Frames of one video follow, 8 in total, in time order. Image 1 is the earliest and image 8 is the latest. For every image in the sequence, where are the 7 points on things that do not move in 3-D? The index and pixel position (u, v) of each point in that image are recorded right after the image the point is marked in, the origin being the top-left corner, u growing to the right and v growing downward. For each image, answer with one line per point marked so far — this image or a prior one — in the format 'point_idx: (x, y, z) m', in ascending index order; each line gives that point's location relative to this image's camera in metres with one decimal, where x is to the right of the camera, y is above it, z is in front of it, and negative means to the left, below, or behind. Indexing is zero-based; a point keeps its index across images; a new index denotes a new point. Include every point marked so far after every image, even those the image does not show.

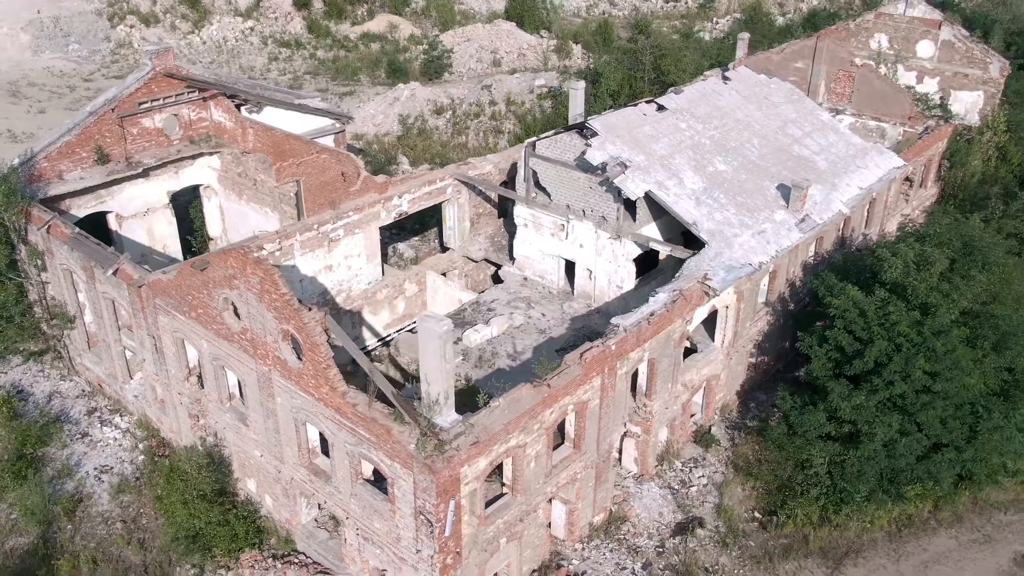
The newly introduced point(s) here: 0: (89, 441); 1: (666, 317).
0: (-8.7, -3.1, +18.6) m
1: (+2.7, -0.5, +15.7) m
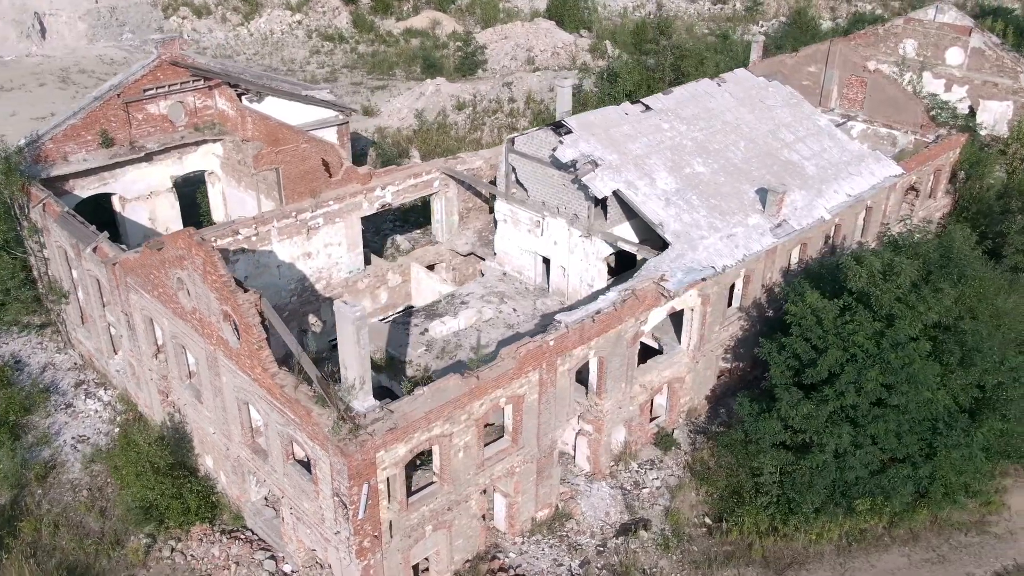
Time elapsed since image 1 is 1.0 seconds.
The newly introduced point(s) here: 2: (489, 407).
0: (-9.4, -2.6, +19.4) m
1: (+1.8, -0.5, +15.7) m
2: (-0.4, -1.9, +14.2) m
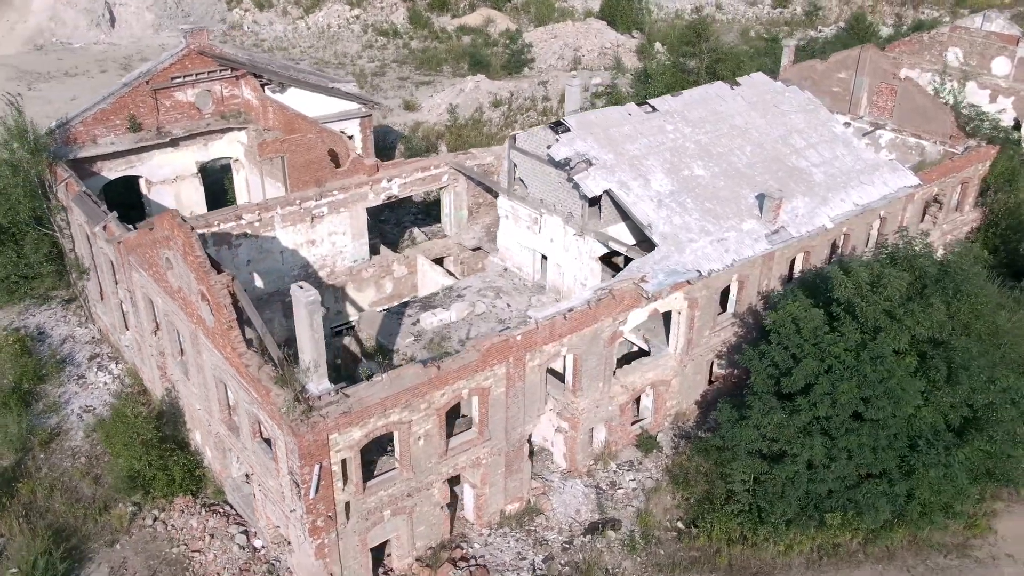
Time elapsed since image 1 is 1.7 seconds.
0: (-9.6, -2.1, +20.3) m
1: (+1.3, -0.5, +15.7) m
2: (-1.0, -1.7, +14.4) m
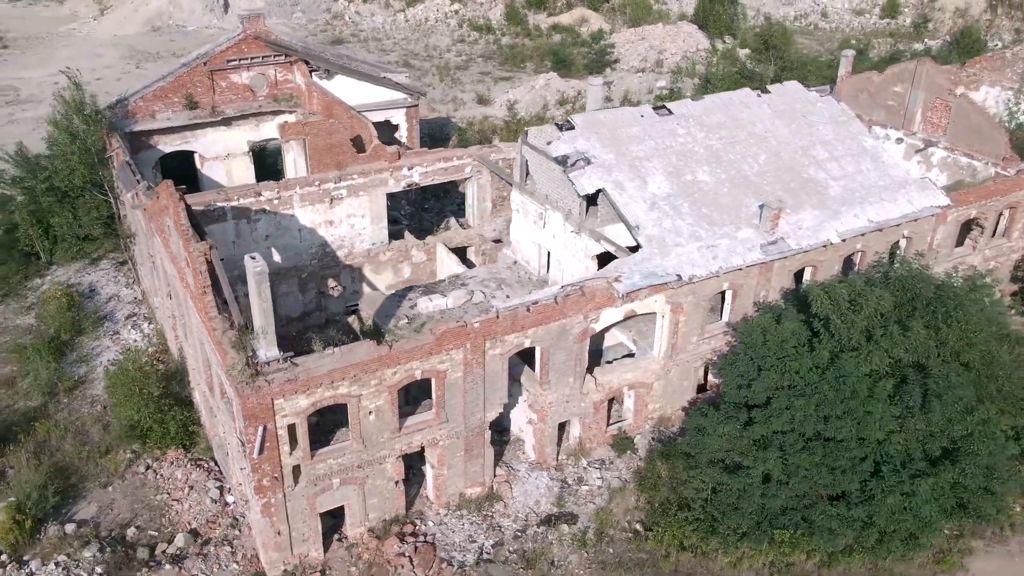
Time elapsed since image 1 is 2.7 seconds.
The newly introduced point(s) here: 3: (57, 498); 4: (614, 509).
0: (-9.6, -1.2, +21.9) m
1: (+0.8, -0.4, +15.9) m
2: (-1.8, -1.5, +14.9) m
3: (-8.5, -3.9, +16.9) m
4: (+1.9, -4.1, +16.8) m
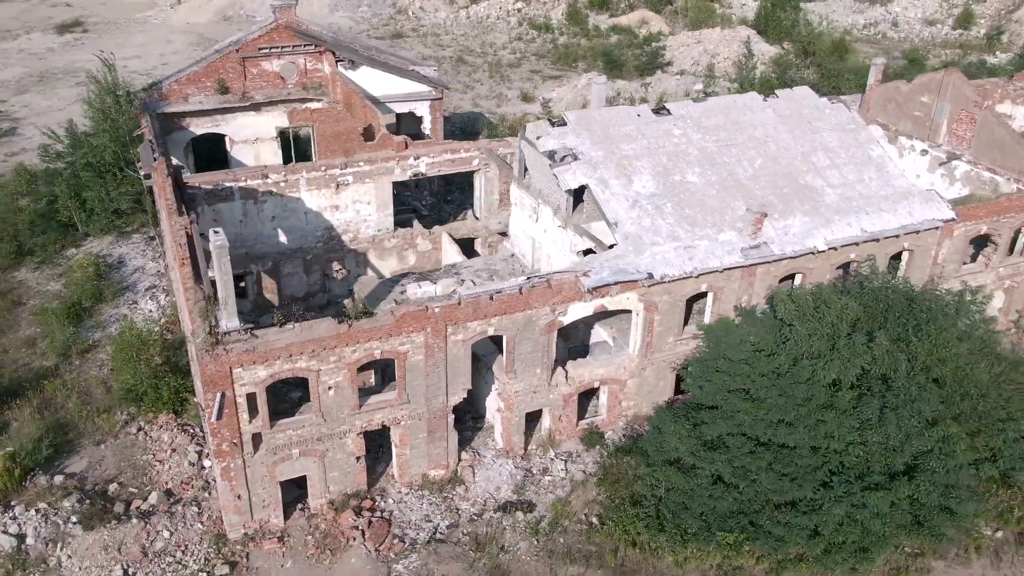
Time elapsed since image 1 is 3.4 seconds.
0: (-9.7, -0.5, +23.1) m
1: (+0.1, -0.2, +16.2) m
2: (-2.6, -1.2, +15.4) m
3: (-9.2, -3.2, +18.0) m
4: (+1.1, -4.0, +17.0) m
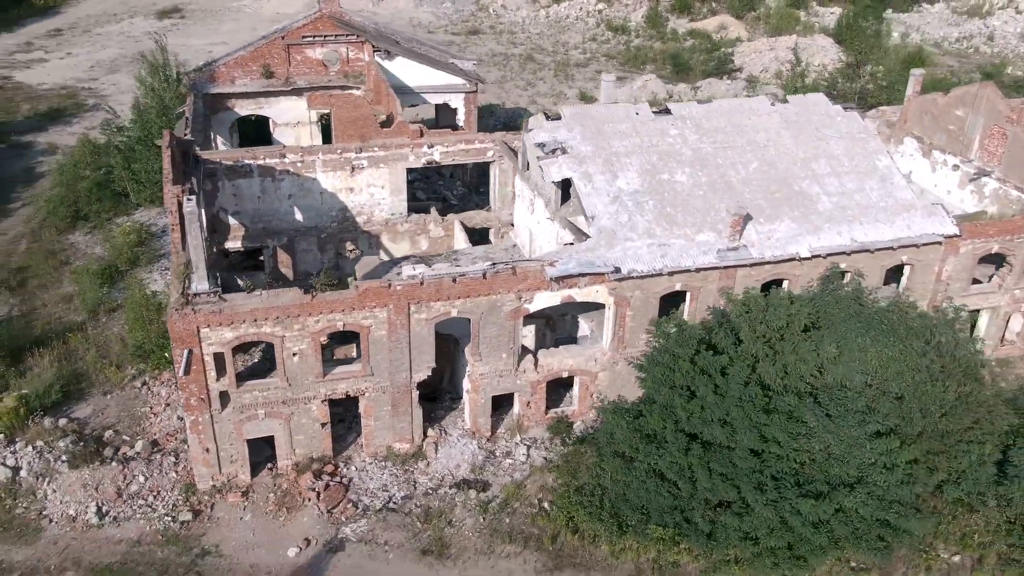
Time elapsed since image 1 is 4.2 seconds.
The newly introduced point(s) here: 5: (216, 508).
0: (-9.5, +0.4, +24.7) m
1: (-0.5, +0.1, +16.7) m
2: (-3.4, -0.7, +16.3) m
3: (-9.8, -2.3, +19.6) m
4: (+0.3, -3.8, +17.4) m
5: (-5.5, -4.1, +16.9) m
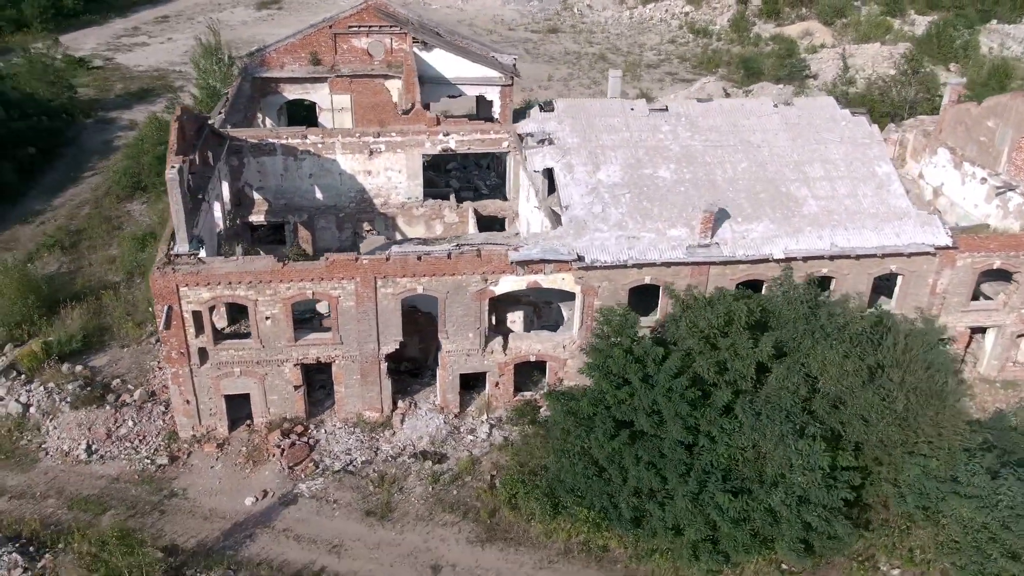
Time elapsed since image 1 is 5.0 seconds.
0: (-9.1, +1.3, +26.4) m
1: (-1.2, +0.5, +17.4) m
2: (-4.1, -0.1, +17.3) m
3: (-10.2, -1.3, +21.4) m
4: (-0.6, -3.4, +18.0) m
5: (-6.4, -3.4, +18.2) m
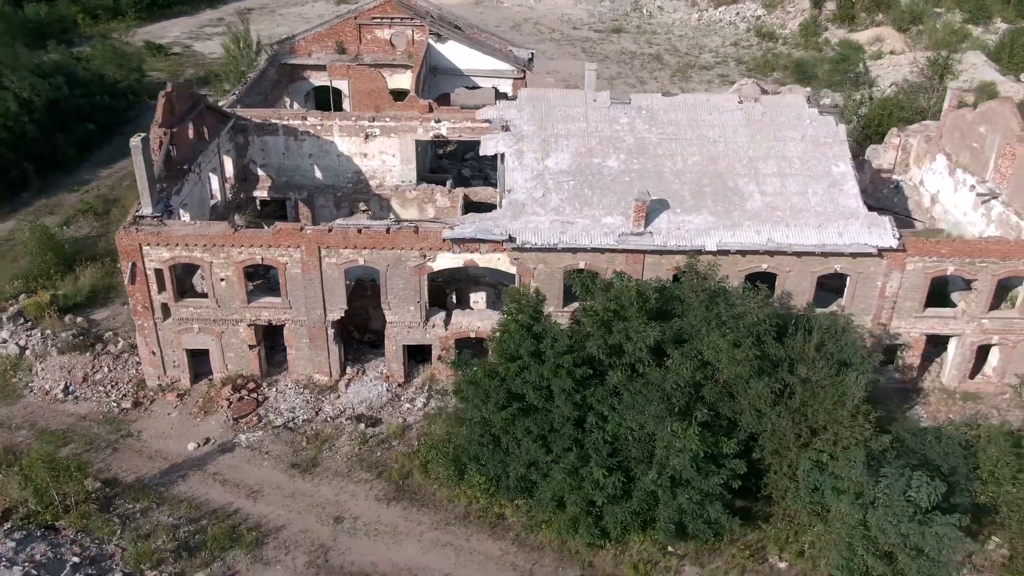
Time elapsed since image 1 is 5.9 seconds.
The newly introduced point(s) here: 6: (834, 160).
0: (-9.2, +2.3, +28.3) m
1: (-2.6, +1.0, +18.4) m
2: (-5.5, +0.6, +18.7) m
3: (-11.1, -0.3, +23.5) m
4: (-2.1, -2.9, +18.9) m
5: (-7.8, -2.5, +19.8) m
6: (+7.1, +2.8, +19.7) m
